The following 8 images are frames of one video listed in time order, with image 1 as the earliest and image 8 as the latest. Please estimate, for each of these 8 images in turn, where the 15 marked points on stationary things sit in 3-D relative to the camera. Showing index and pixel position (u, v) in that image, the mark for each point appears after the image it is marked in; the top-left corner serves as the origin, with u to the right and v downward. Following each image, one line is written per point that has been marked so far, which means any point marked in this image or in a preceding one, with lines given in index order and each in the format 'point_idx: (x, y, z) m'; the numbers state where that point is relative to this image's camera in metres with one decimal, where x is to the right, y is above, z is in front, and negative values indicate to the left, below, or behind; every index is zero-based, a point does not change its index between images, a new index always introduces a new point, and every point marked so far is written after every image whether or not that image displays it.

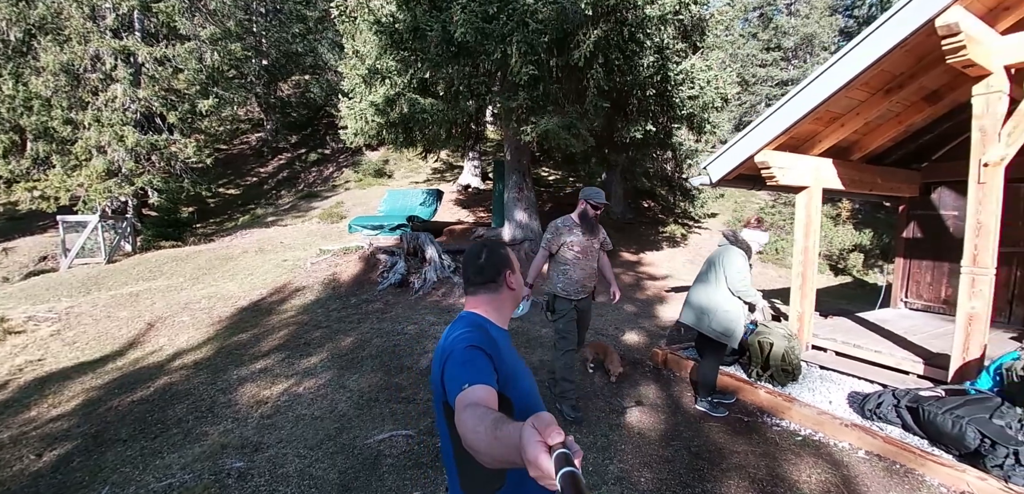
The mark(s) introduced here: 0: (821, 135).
0: (+3.1, +1.1, +4.5) m
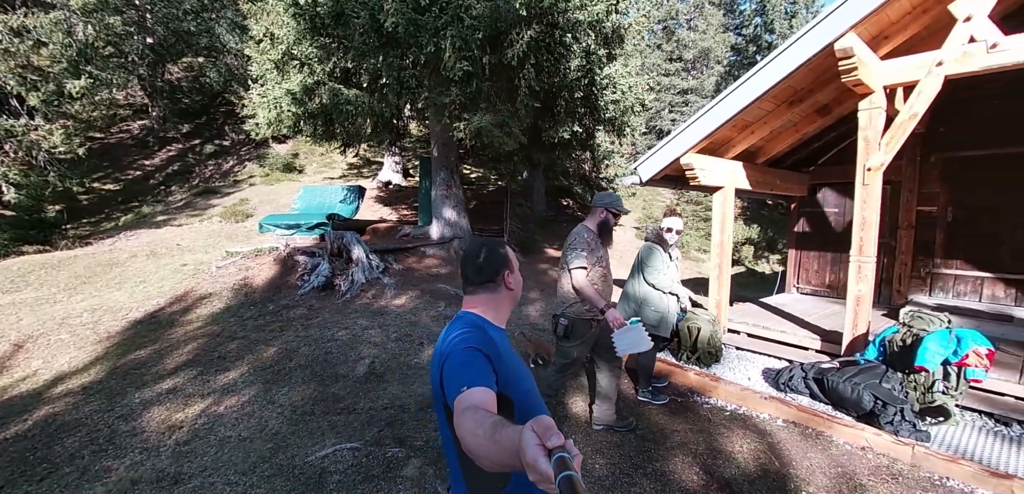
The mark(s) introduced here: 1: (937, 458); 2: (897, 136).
0: (+2.5, +1.2, +5.0) m
1: (+2.7, -1.3, +2.8) m
2: (+3.1, +0.9, +3.5) m
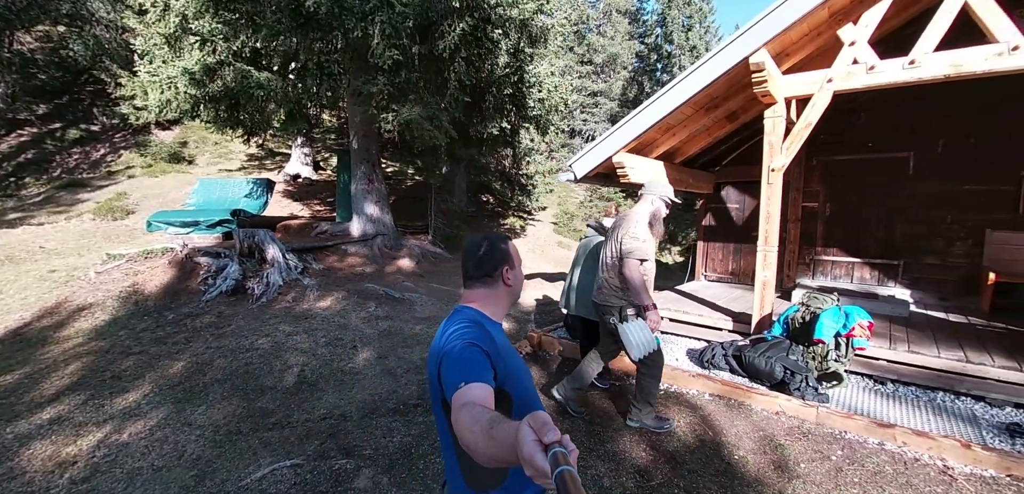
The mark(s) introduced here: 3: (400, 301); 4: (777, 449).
0: (+1.8, +1.3, +5.4) m
1: (+2.4, -1.3, +3.3) m
2: (+2.6, +1.0, +4.1) m
3: (-1.8, -0.9, +7.0) m
4: (+1.9, -1.5, +3.2) m
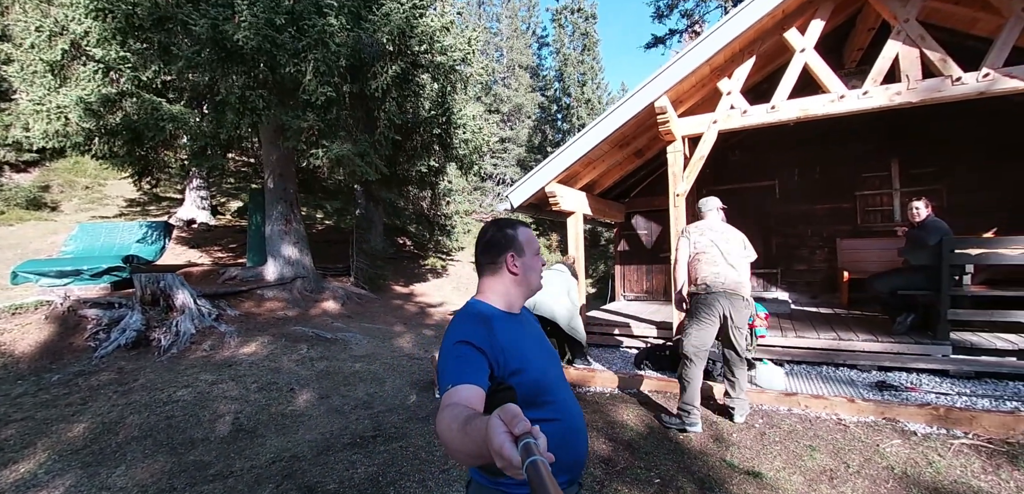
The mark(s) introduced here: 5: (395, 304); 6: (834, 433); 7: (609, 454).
0: (+0.9, +1.0, +6.0) m
1: (+2.1, -1.3, +3.9) m
2: (+2.0, +0.8, +4.9) m
3: (-2.7, -1.4, +6.7) m
4: (+1.7, -1.5, +3.6) m
5: (-2.8, -1.4, +10.6) m
6: (+2.4, -1.4, +3.3) m
7: (+0.7, -1.6, +3.4) m
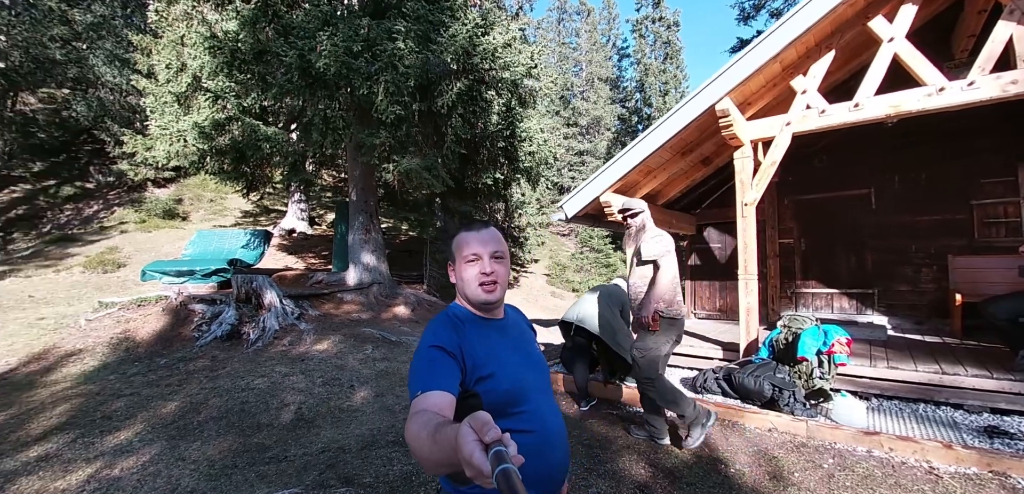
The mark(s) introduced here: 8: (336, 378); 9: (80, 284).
0: (+1.7, +0.8, +5.8) m
1: (+2.4, -1.4, +3.4) m
2: (+2.6, +0.7, +4.5) m
3: (-1.9, -1.6, +7.0) m
4: (+1.9, -1.6, +3.2) m
5: (-1.2, -1.6, +10.9) m
6: (+2.6, -1.5, +2.7) m
7: (+1.0, -1.7, +3.2) m
8: (-2.2, -1.7, +5.5) m
9: (-8.4, -0.7, +8.5) m
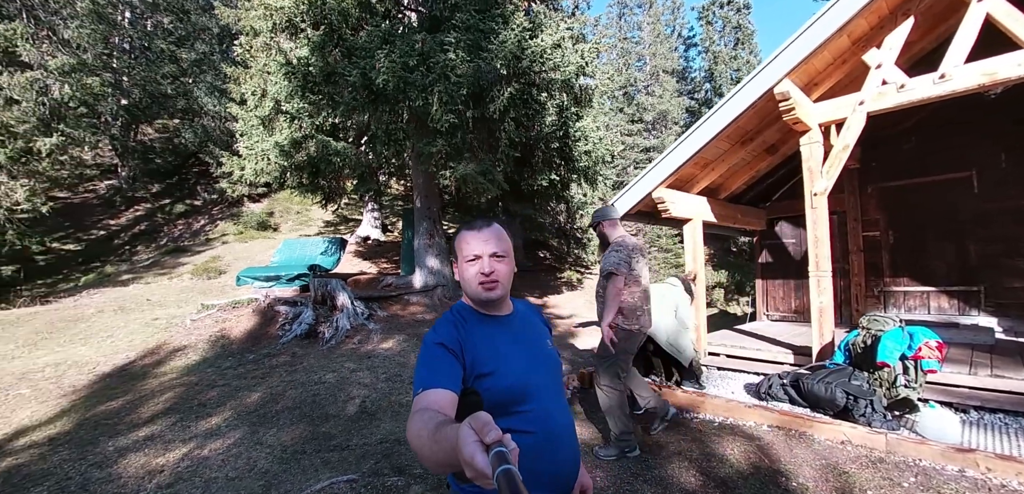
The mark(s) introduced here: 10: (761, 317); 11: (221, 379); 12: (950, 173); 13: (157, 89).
0: (+2.3, +0.9, +5.5) m
1: (+2.7, -1.3, +3.0) m
2: (+3.0, +0.8, +4.1) m
3: (-0.9, -1.6, +7.3) m
4: (+2.2, -1.5, +2.9) m
5: (+0.3, -1.7, +11.0) m
6: (+2.8, -1.4, +2.3) m
7: (+1.2, -1.7, +3.0) m
8: (-1.5, -1.7, +5.8) m
9: (-7.2, -0.9, +9.8) m
10: (+4.0, -1.1, +7.0) m
11: (-3.6, -1.7, +5.5) m
12: (+5.5, +0.9, +5.5) m
13: (-13.4, +6.0, +16.7) m
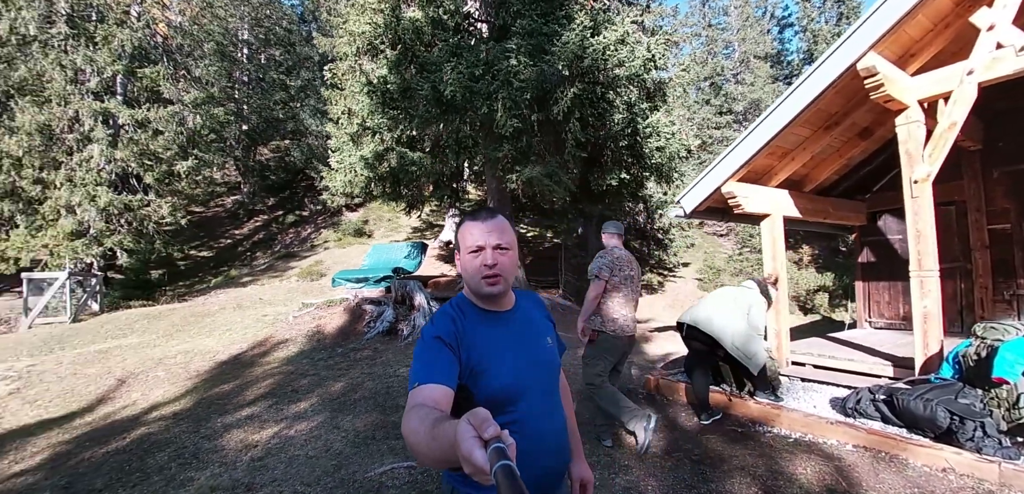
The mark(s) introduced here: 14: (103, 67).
0: (+3.0, +0.9, +5.0) m
1: (+3.0, -1.3, +2.5) m
2: (+3.4, +0.8, +3.5) m
3: (+0.2, -1.6, +7.4) m
4: (+2.4, -1.5, +2.5) m
5: (+2.1, -1.7, +10.8) m
6: (+2.9, -1.4, +1.8) m
7: (+1.5, -1.6, +2.8) m
8: (-0.7, -1.7, +6.1) m
9: (-5.5, -1.1, +11.1) m
10: (+5.0, -1.1, +6.2) m
11: (-2.8, -1.7, +6.2) m
12: (+6.1, +1.0, +4.4) m
13: (-10.4, +5.7, +19.1) m
14: (-11.2, +4.9, +11.9) m
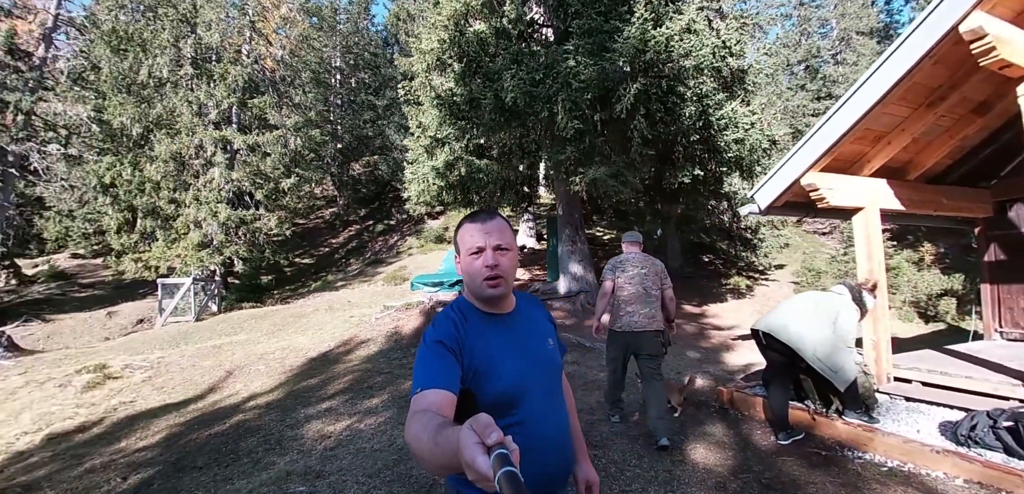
0: (+3.6, +0.9, +4.4) m
1: (+3.1, -1.3, +1.9) m
2: (+3.7, +0.8, +2.8) m
3: (+1.3, -1.7, +7.2) m
4: (+2.6, -1.5, +2.0) m
5: (+3.8, -1.8, +10.2) m
6: (+2.9, -1.3, +1.3) m
7: (+1.7, -1.6, +2.4) m
8: (+0.2, -1.8, +6.1) m
9: (-3.6, -1.3, +11.9) m
10: (+5.8, -1.0, +5.2) m
11: (-1.9, -1.8, +6.6) m
12: (+6.5, +1.0, +3.2) m
13: (-7.0, +5.4, +20.8) m
14: (-9.2, +4.6, +13.9) m
